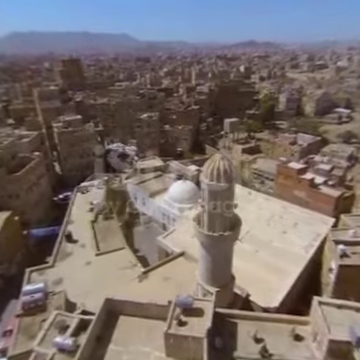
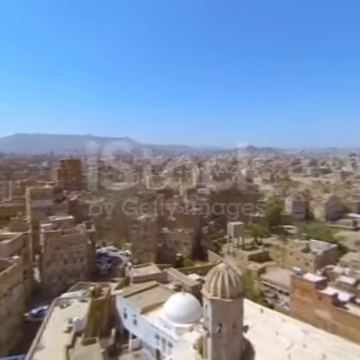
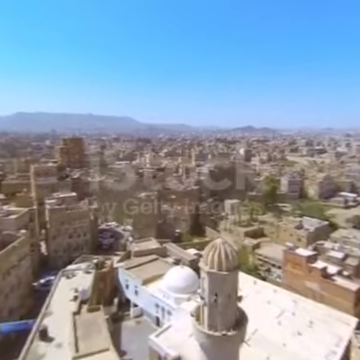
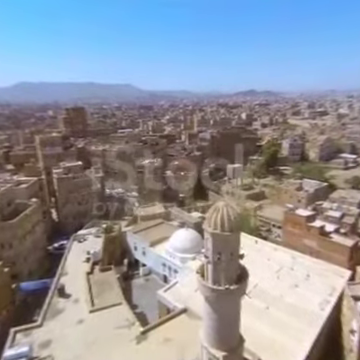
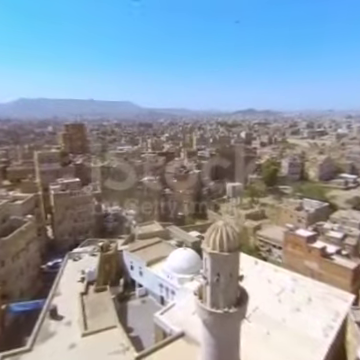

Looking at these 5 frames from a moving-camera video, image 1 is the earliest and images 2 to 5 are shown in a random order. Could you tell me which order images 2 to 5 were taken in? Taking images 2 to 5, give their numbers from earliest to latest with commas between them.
4, 5, 3, 2
